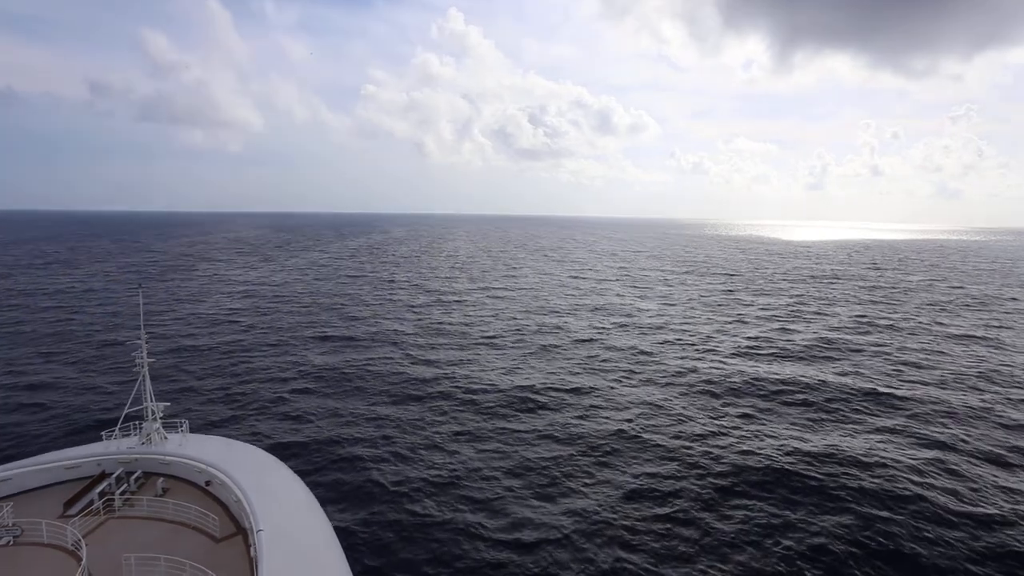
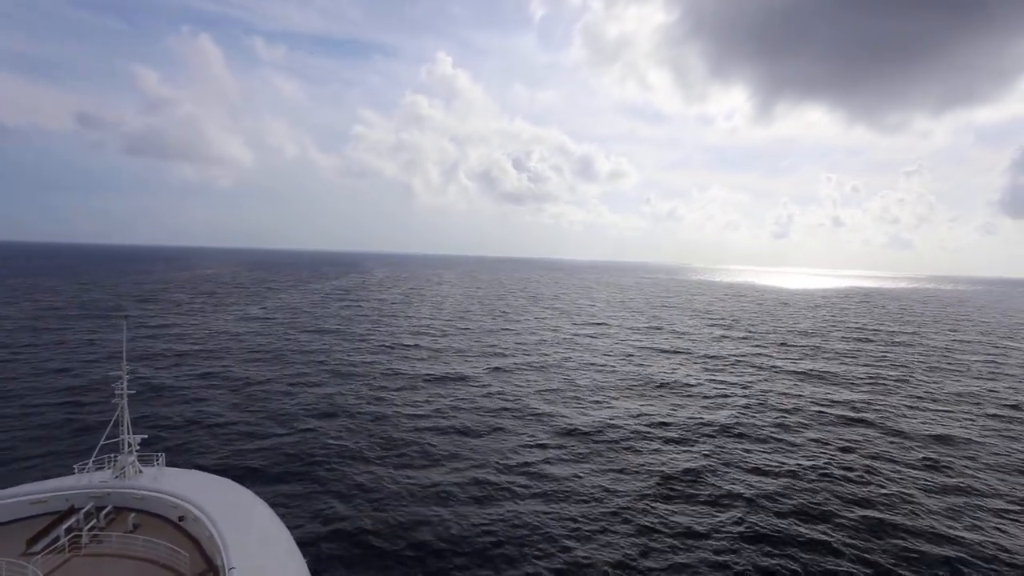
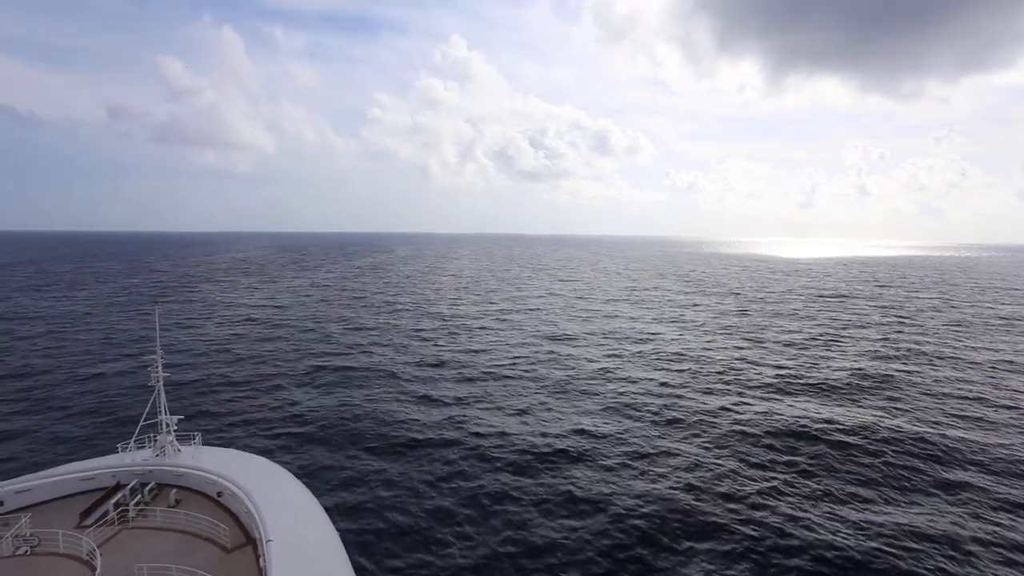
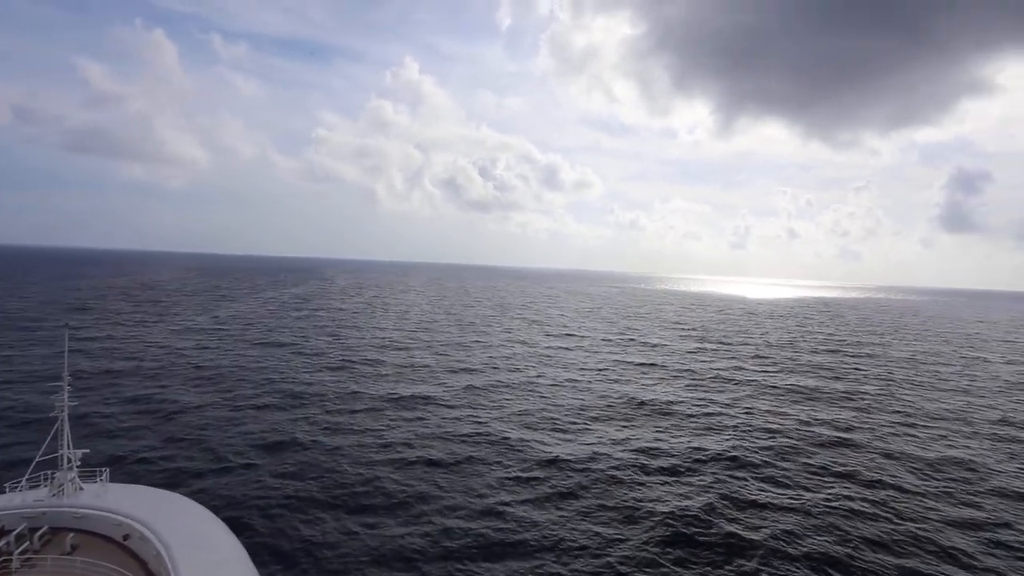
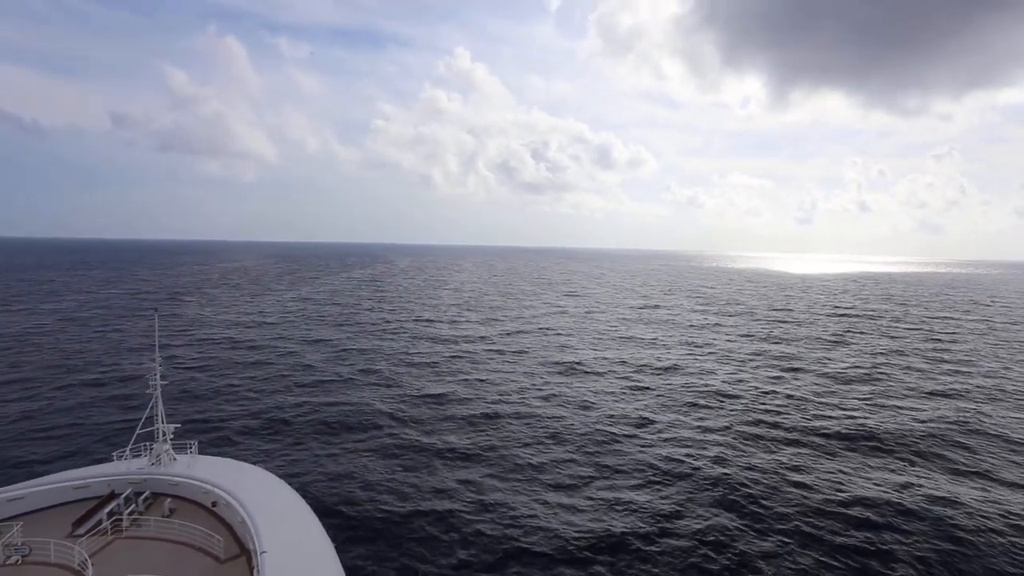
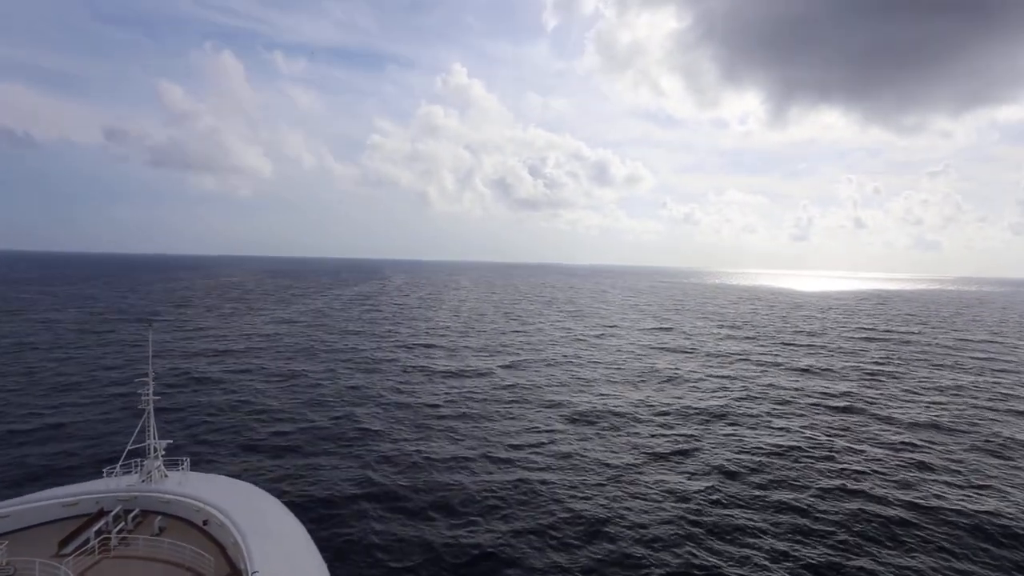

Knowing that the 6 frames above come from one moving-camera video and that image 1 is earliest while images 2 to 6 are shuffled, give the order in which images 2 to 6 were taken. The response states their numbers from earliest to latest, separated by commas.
3, 5, 6, 2, 4
